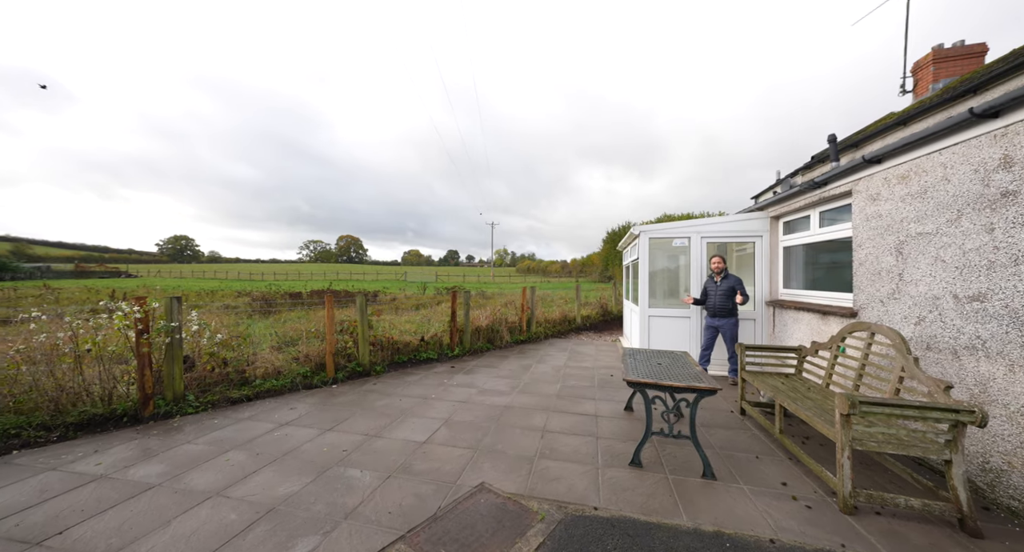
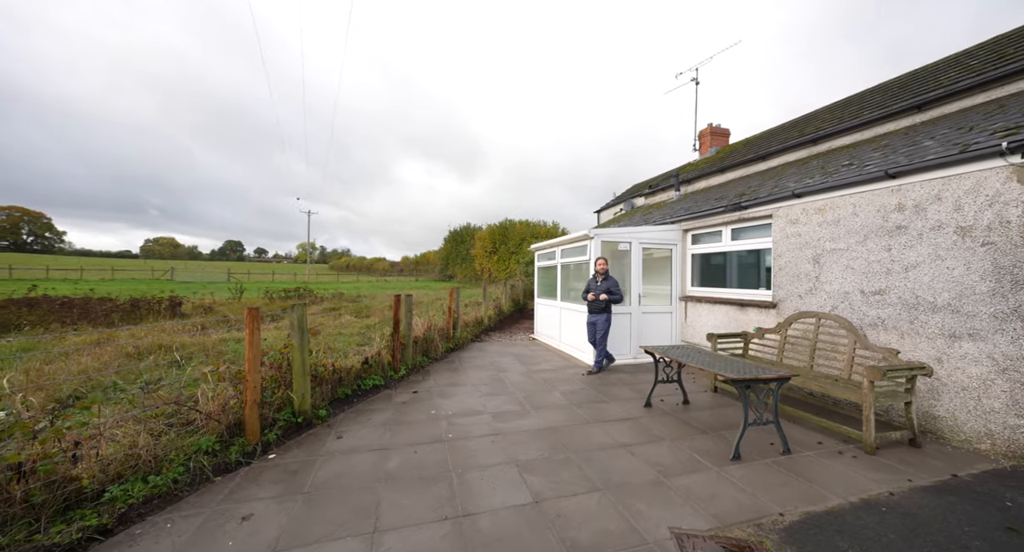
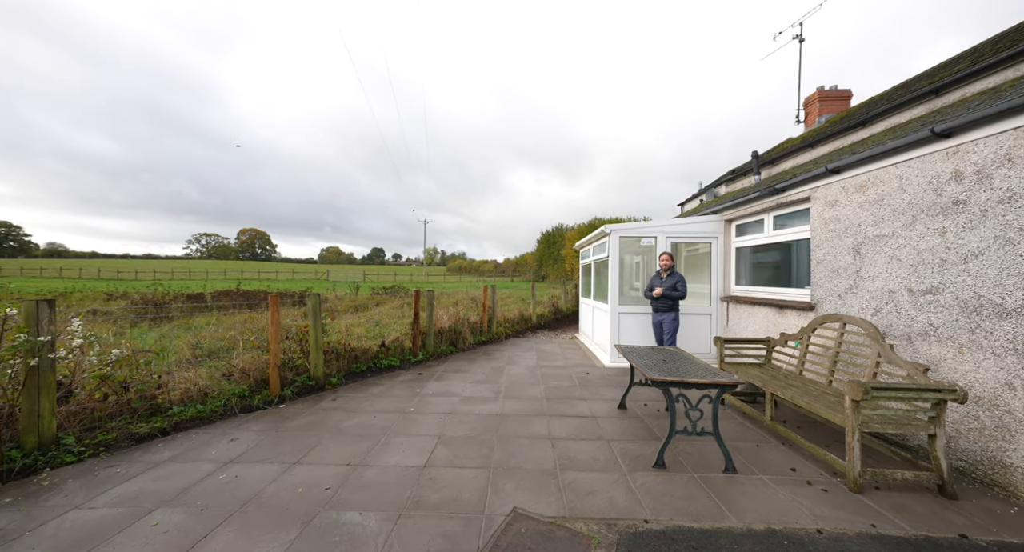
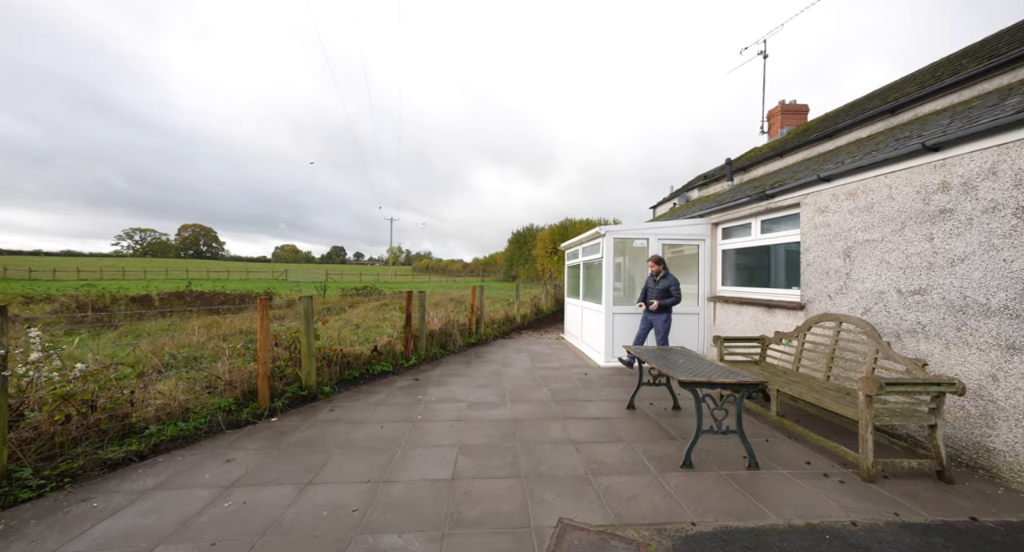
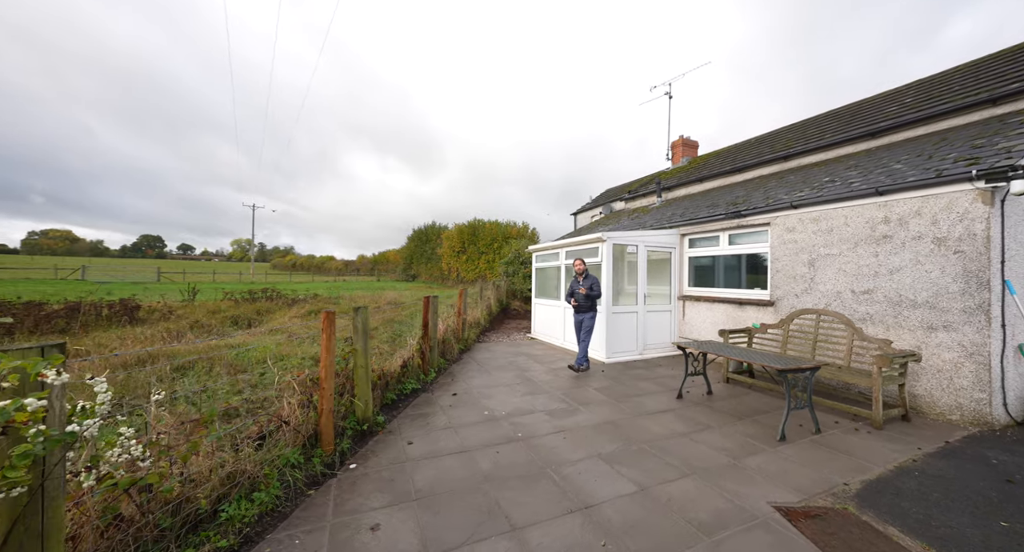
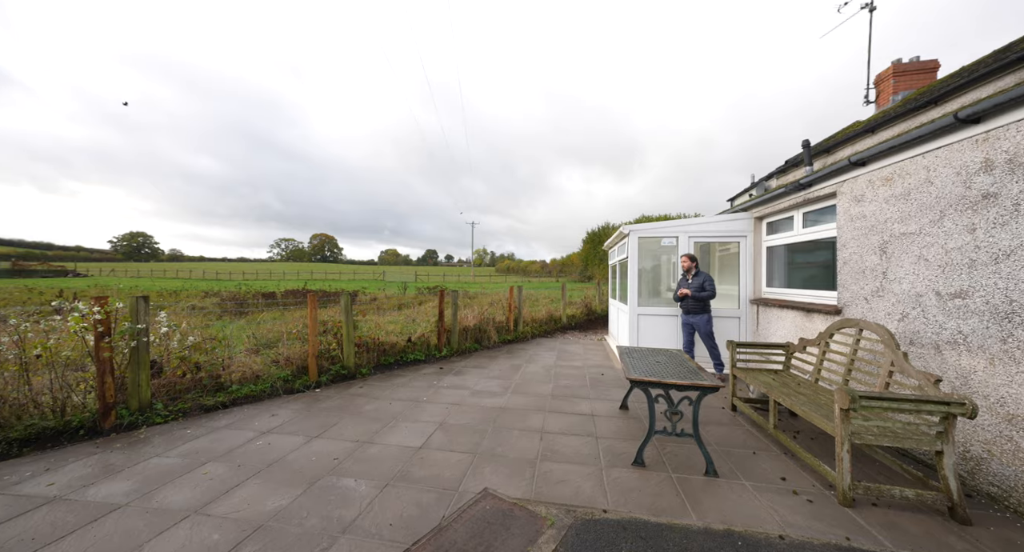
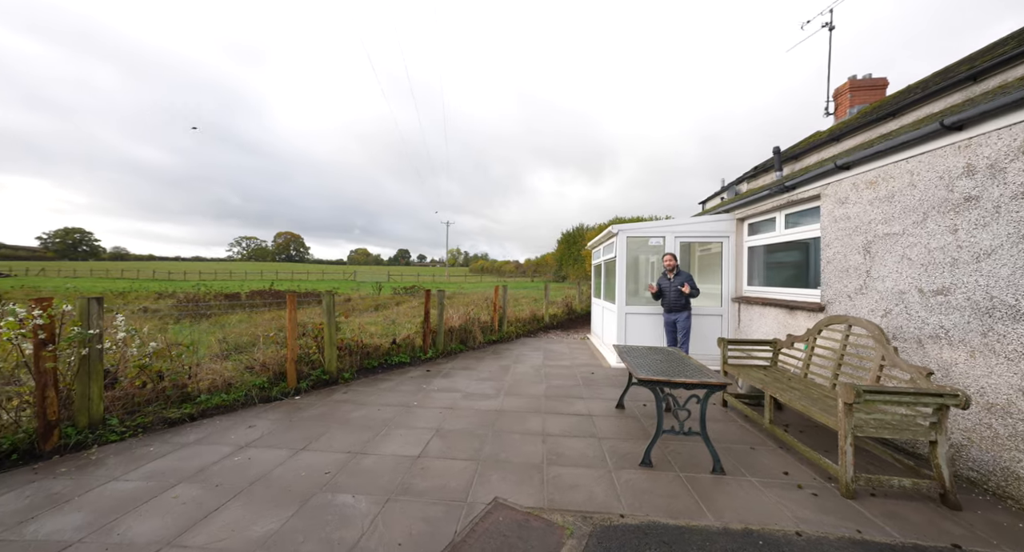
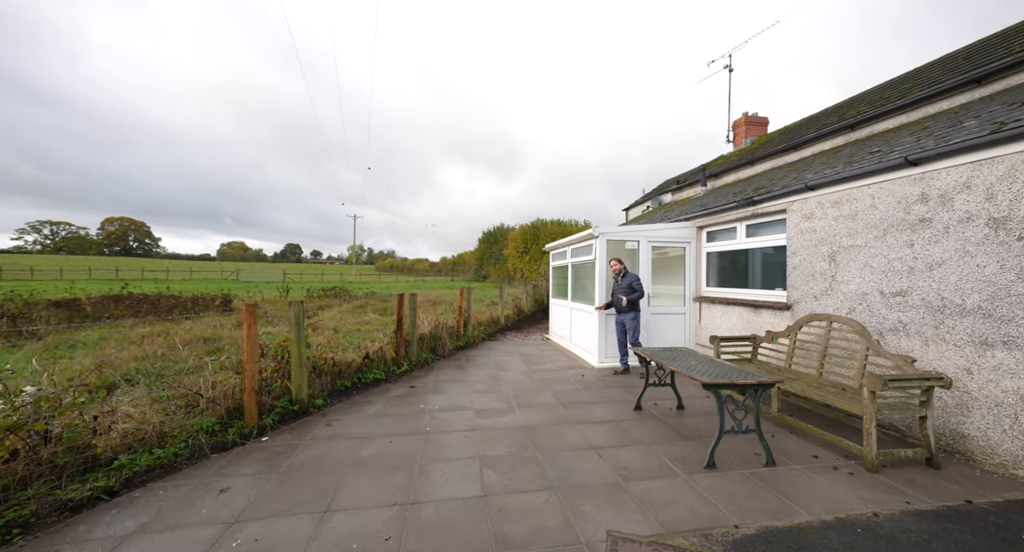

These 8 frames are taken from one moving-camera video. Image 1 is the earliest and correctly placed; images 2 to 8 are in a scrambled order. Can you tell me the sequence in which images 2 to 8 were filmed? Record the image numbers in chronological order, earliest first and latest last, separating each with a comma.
6, 7, 3, 4, 8, 2, 5
